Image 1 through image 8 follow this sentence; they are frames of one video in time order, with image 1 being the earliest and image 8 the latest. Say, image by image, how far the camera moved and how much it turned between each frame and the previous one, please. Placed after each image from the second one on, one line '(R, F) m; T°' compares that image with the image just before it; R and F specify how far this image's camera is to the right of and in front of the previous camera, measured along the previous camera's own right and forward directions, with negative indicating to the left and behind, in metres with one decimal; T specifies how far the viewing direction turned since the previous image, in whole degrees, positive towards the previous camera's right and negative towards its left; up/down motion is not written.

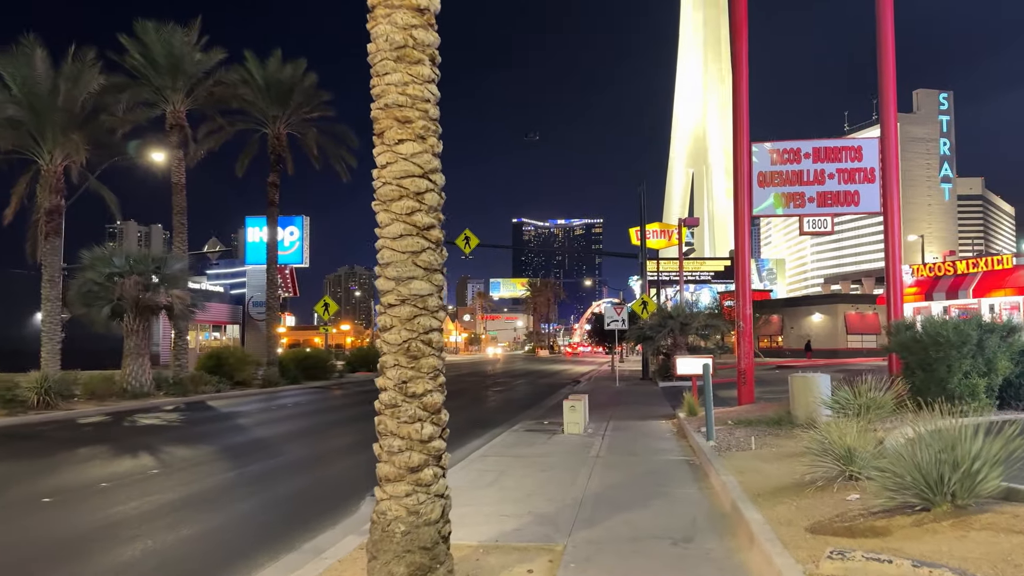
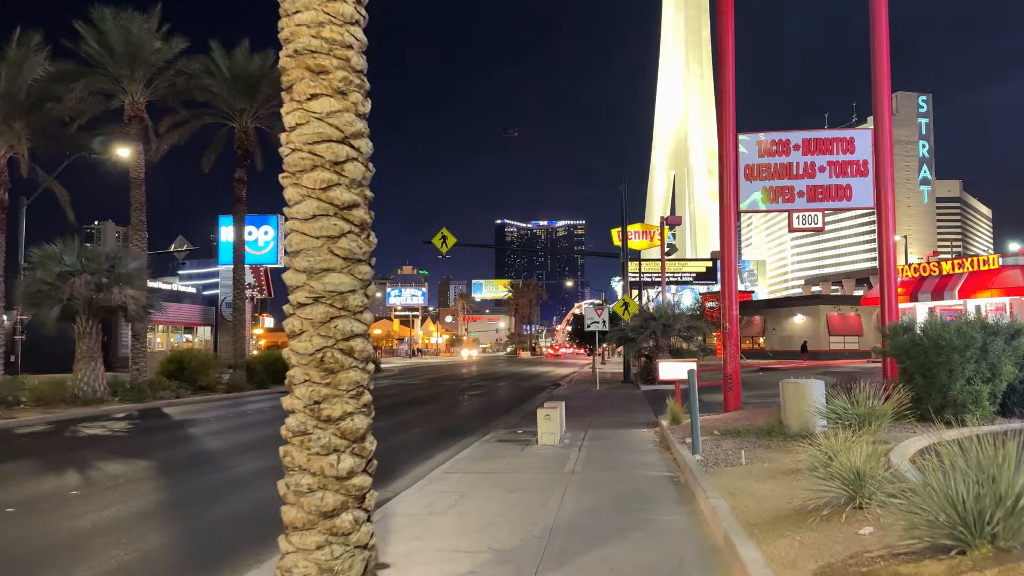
(+0.2, +1.1) m; +1°
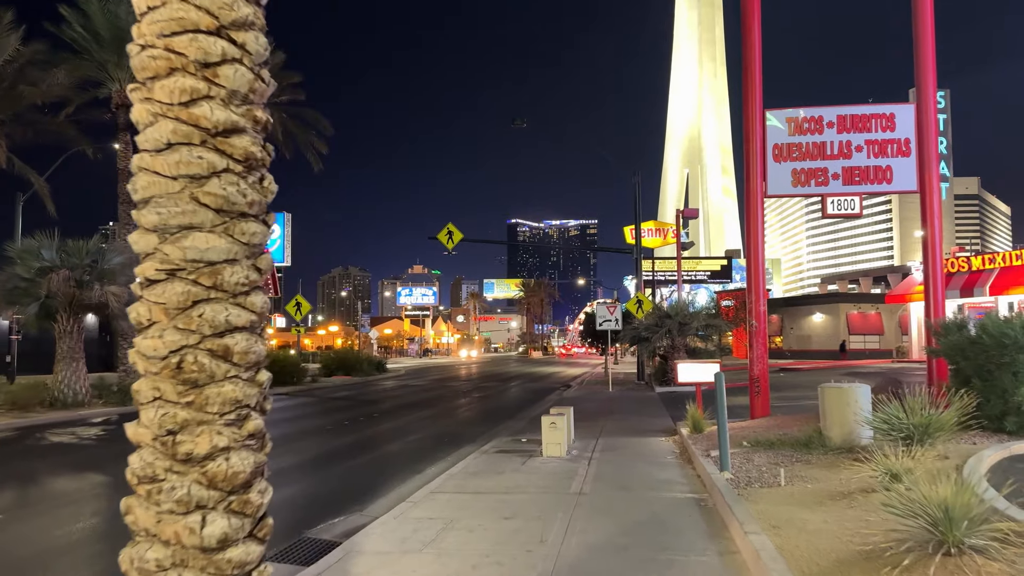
(+0.2, +1.4) m; -1°
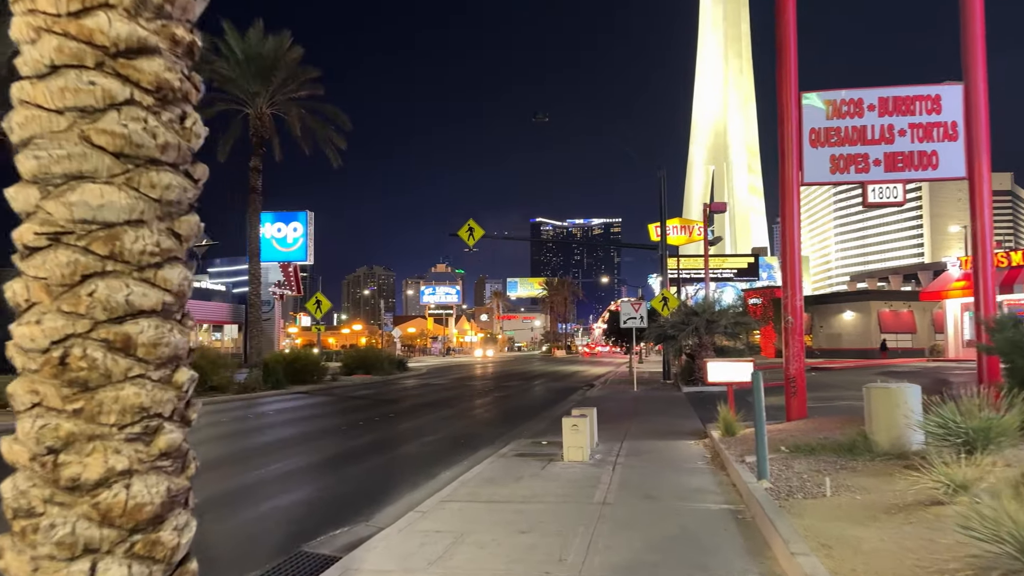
(+0.1, +0.7) m; -2°
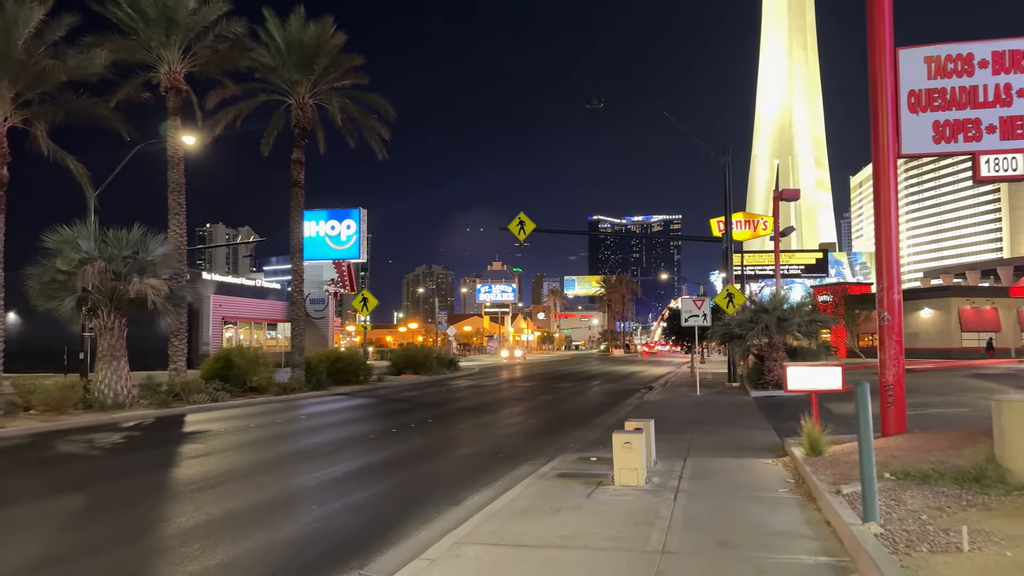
(+0.2, +1.7) m; -5°
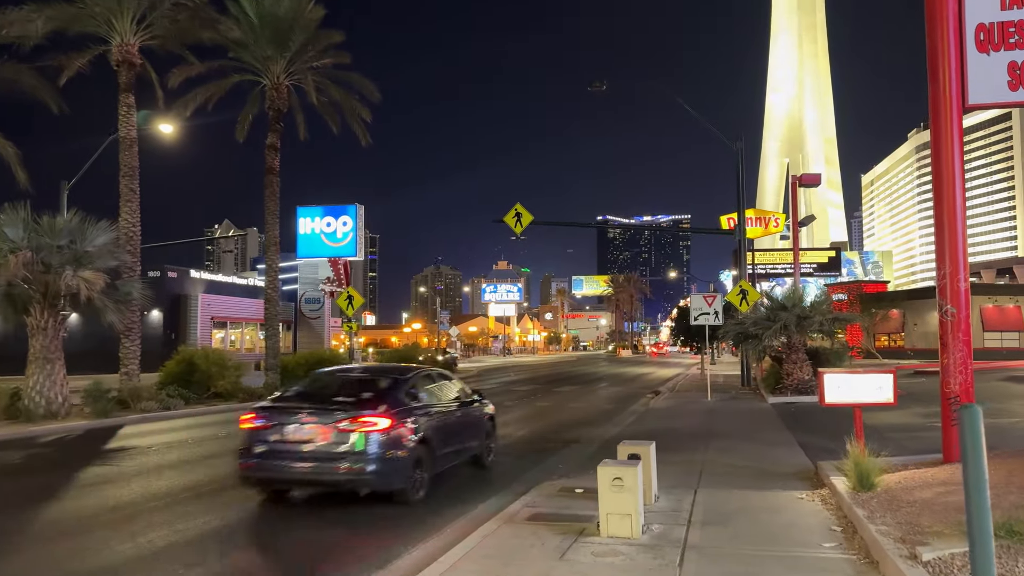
(+0.6, +2.3) m; -1°
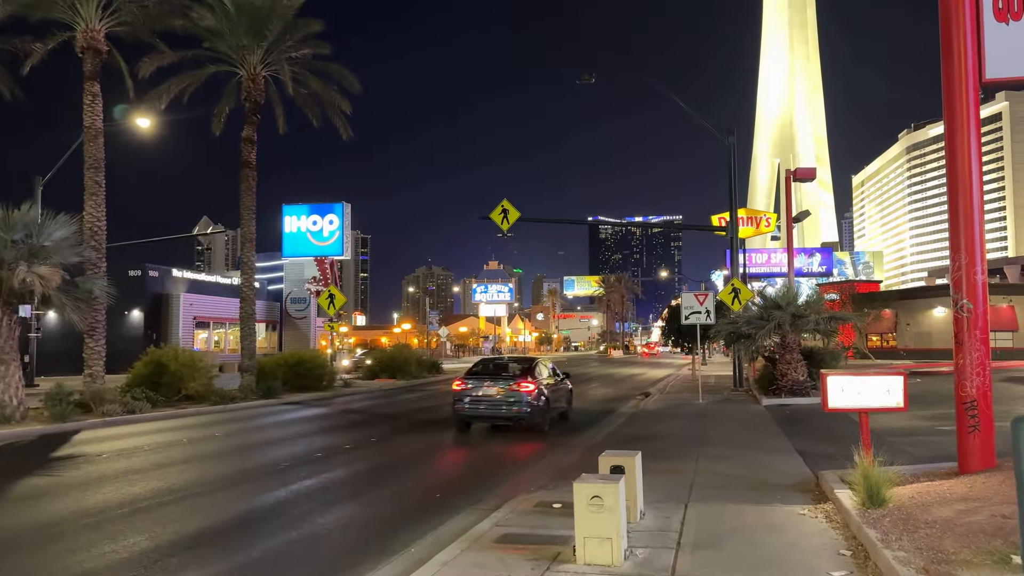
(+0.2, +0.8) m; +1°
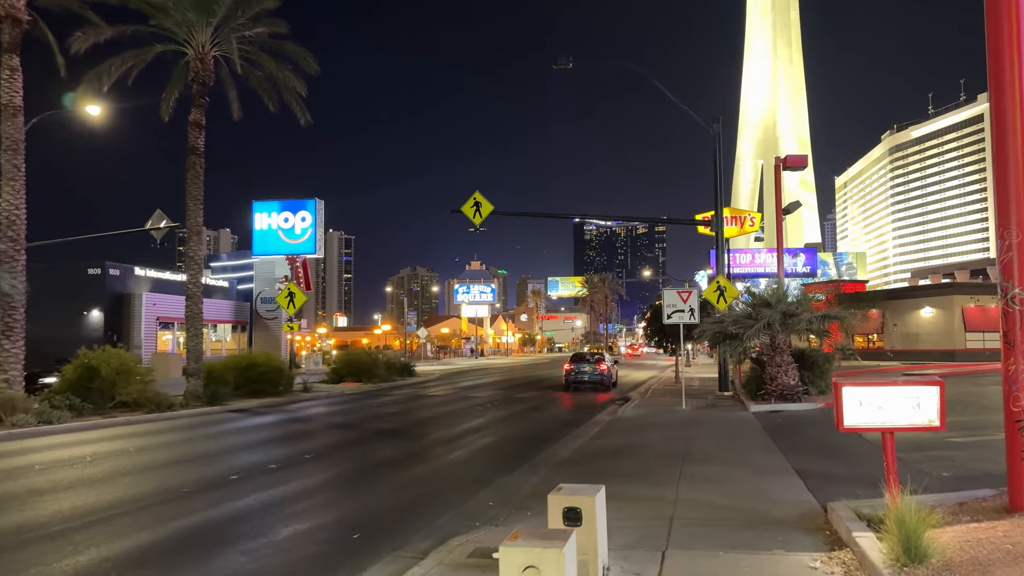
(+0.5, +1.7) m; +1°
